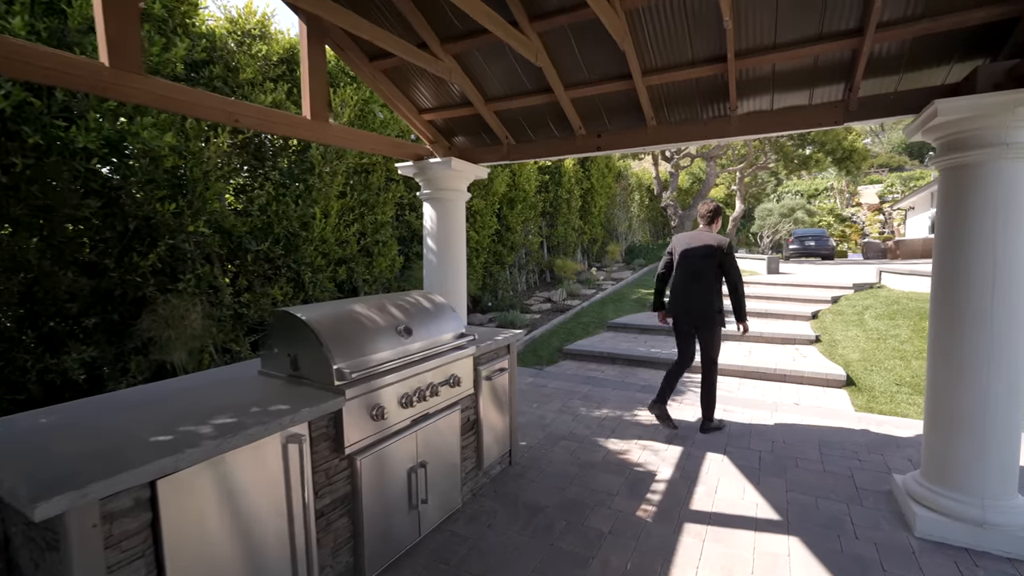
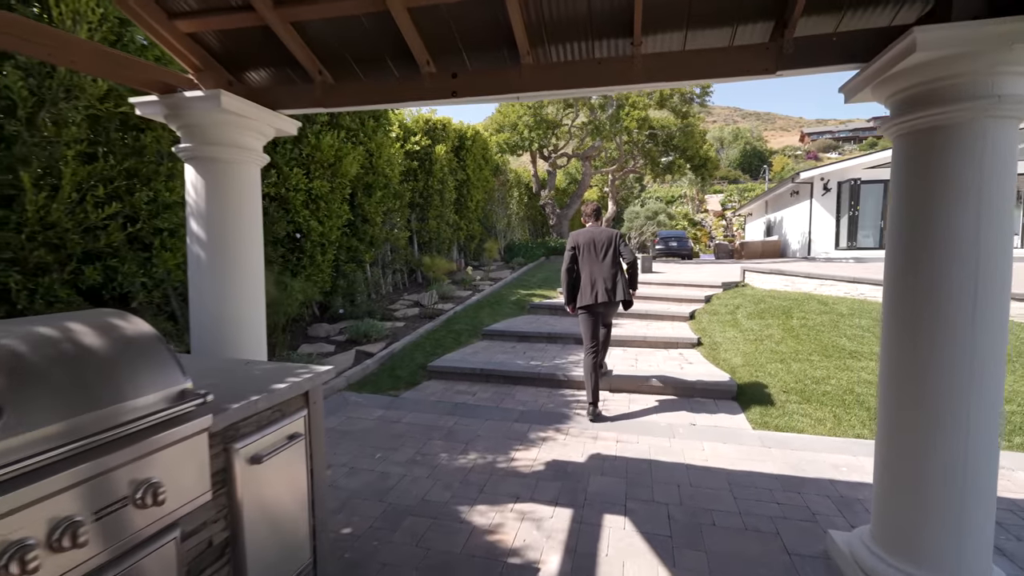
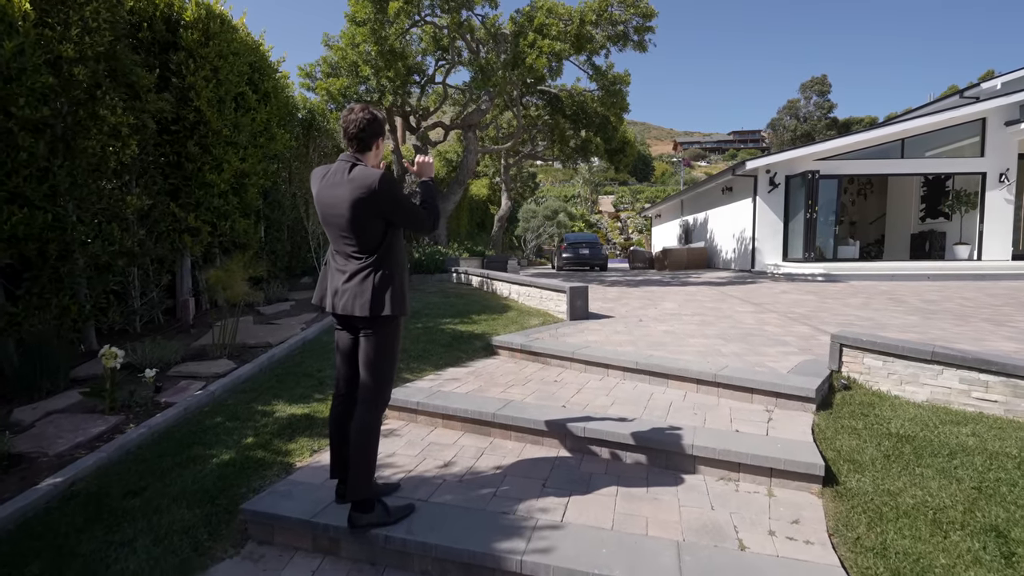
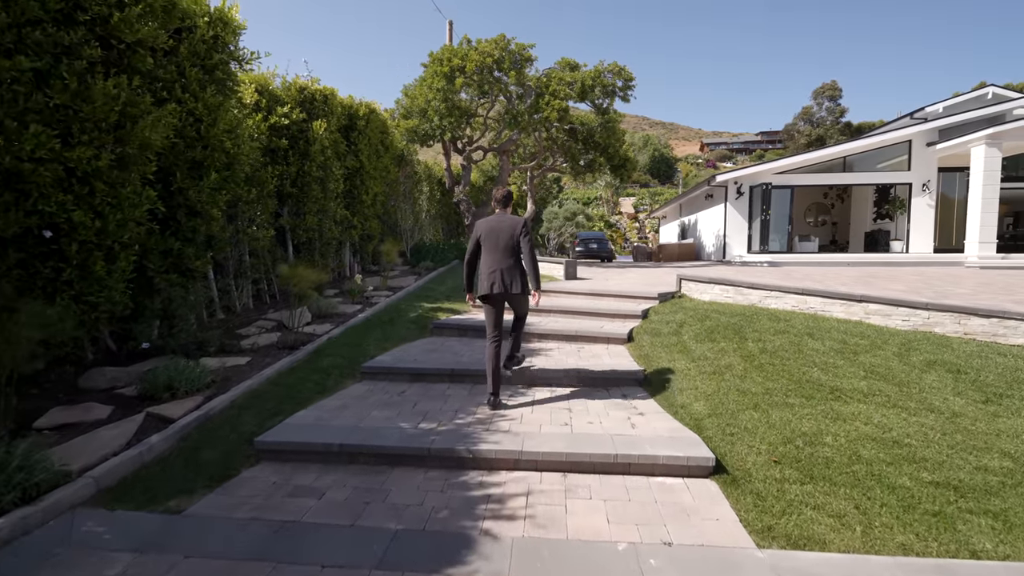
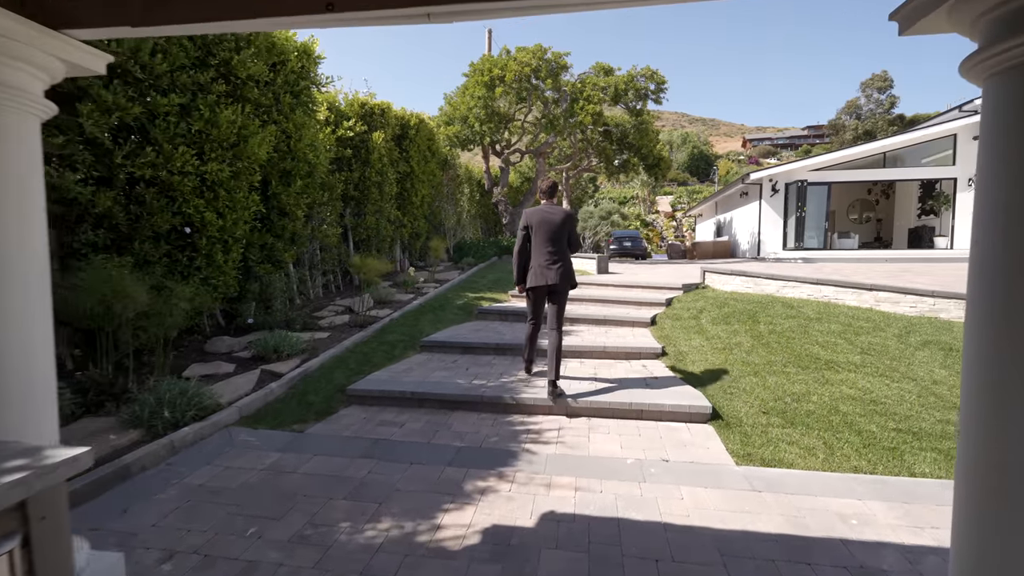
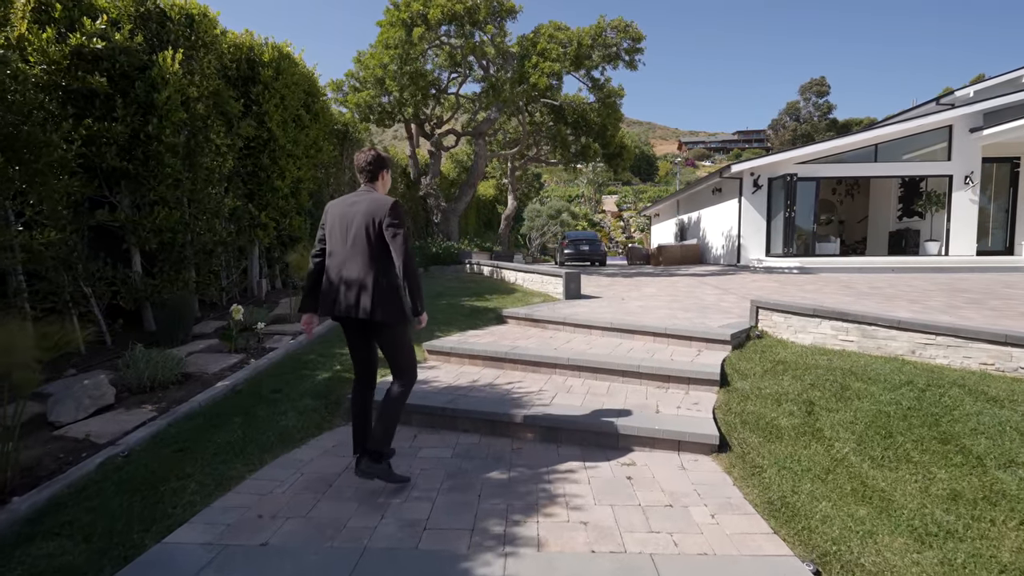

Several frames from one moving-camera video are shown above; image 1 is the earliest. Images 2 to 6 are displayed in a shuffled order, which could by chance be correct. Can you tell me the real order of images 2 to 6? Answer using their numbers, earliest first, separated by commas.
2, 5, 4, 6, 3
